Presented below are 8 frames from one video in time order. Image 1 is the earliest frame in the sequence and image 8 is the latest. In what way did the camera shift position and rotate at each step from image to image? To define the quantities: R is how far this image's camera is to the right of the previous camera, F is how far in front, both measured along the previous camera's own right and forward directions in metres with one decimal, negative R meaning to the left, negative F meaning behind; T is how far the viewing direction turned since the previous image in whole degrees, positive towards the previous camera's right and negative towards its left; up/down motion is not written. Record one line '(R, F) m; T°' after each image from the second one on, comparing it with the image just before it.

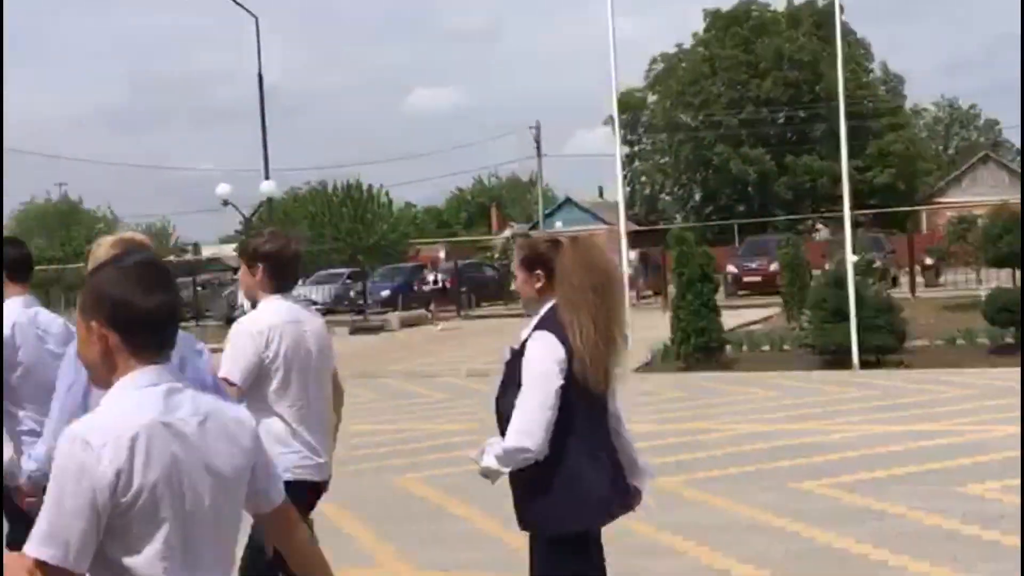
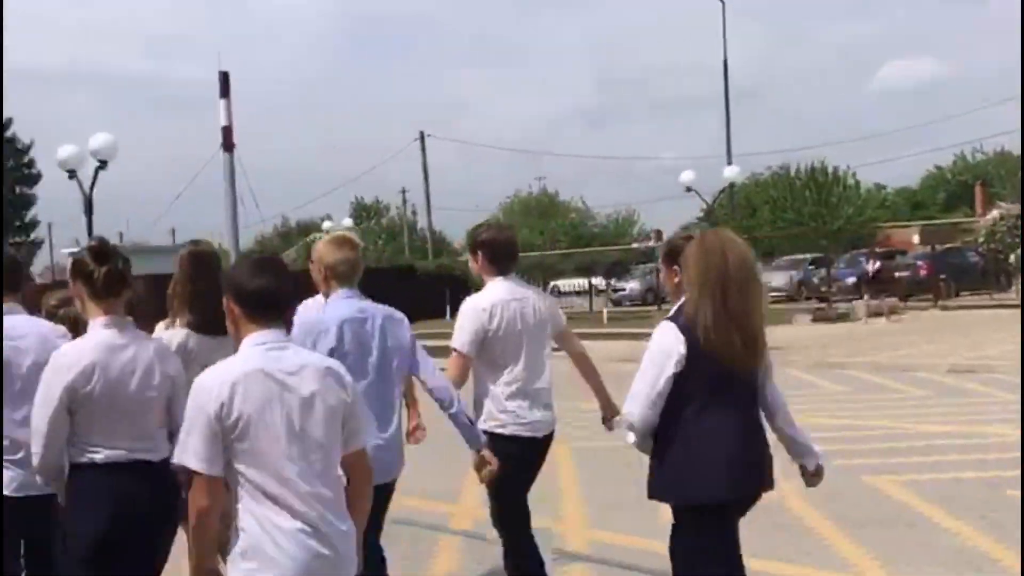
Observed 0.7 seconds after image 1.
(-0.1, +0.7) m; -25°
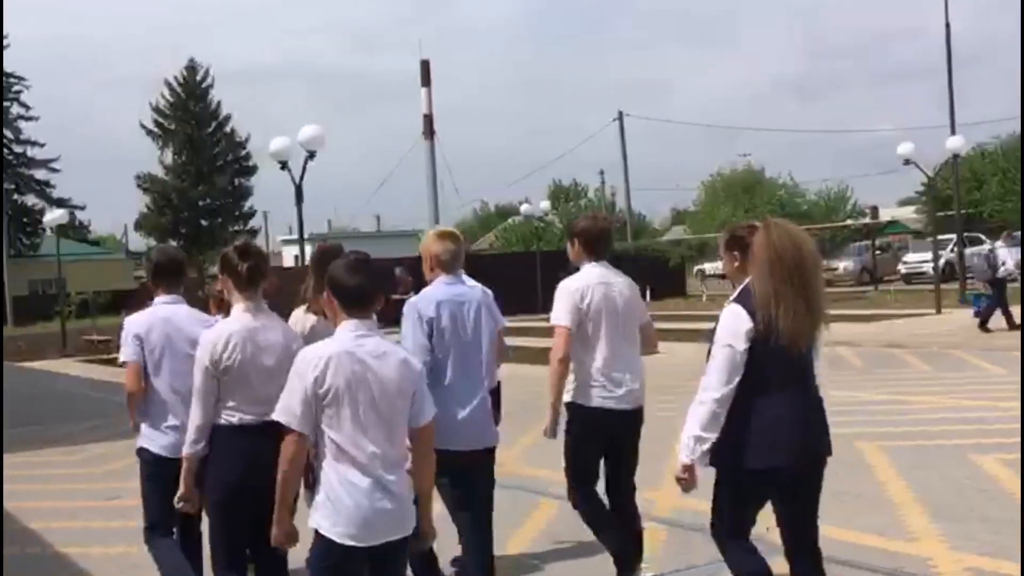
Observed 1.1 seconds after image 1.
(+0.1, +0.7) m; -11°
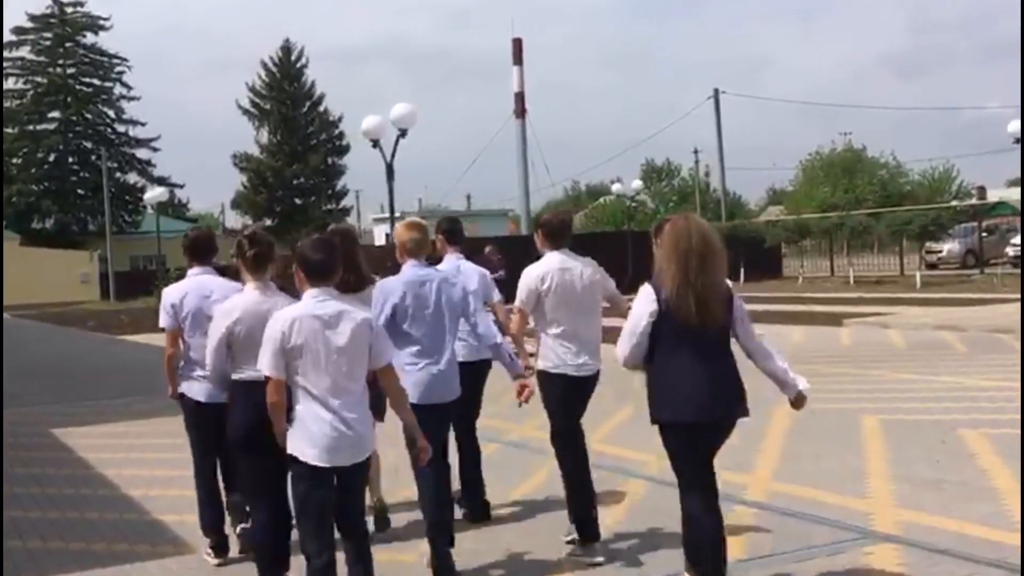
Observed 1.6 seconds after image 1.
(0.0, +0.2) m; -5°
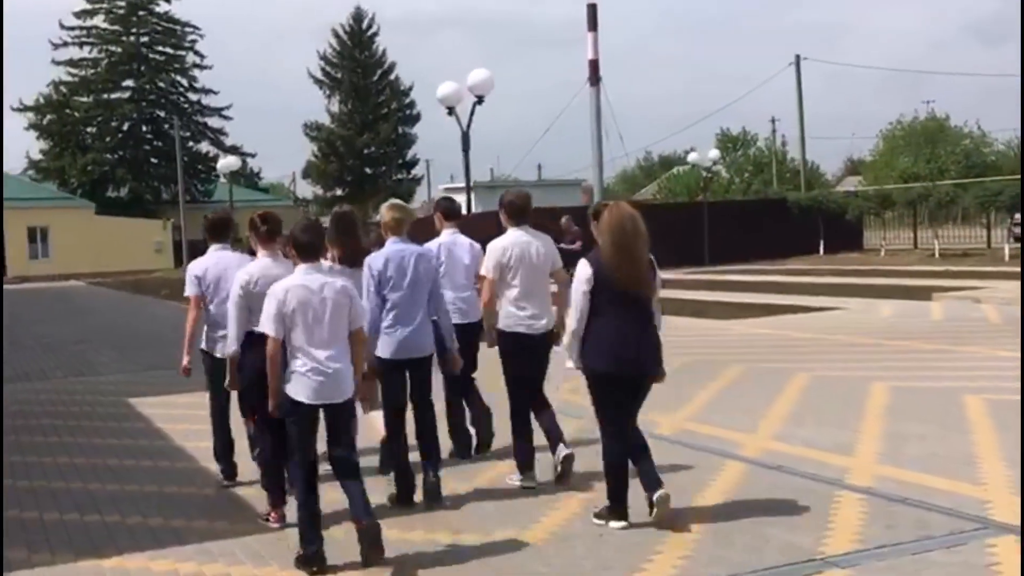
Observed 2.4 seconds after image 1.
(-0.1, +0.4) m; -4°
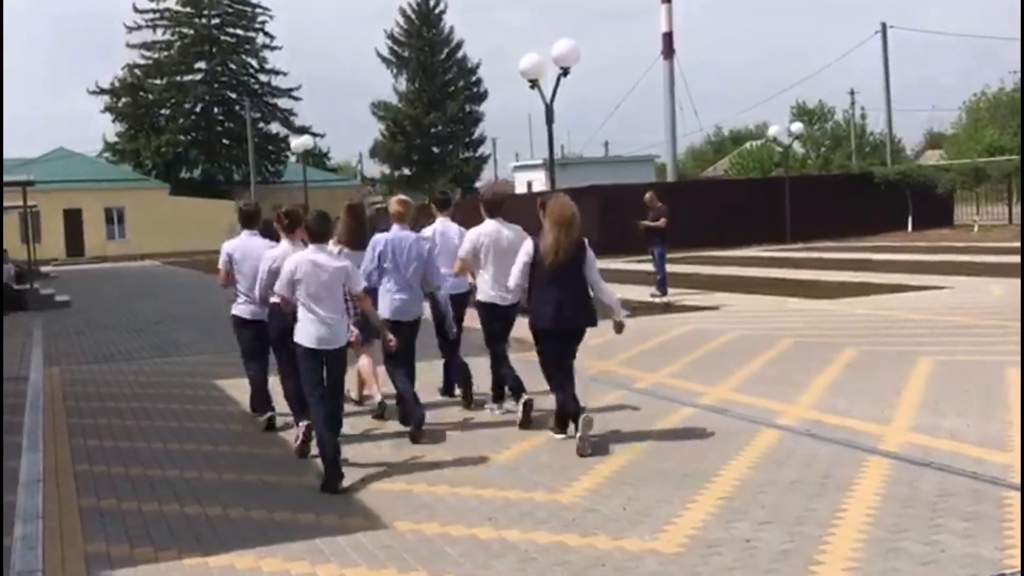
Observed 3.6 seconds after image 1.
(-0.4, +0.5) m; -3°
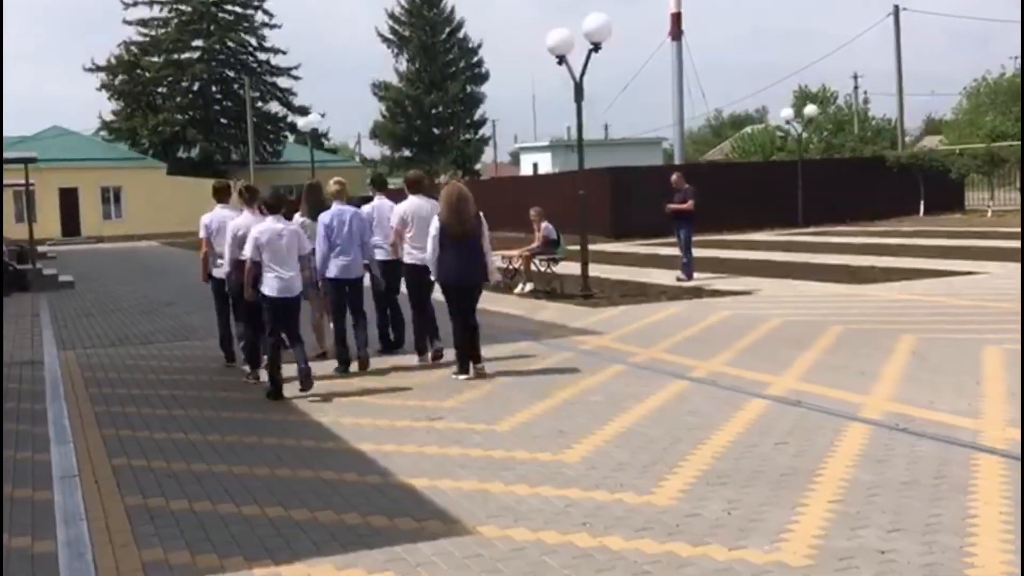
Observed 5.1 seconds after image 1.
(-0.6, +0.3) m; +1°
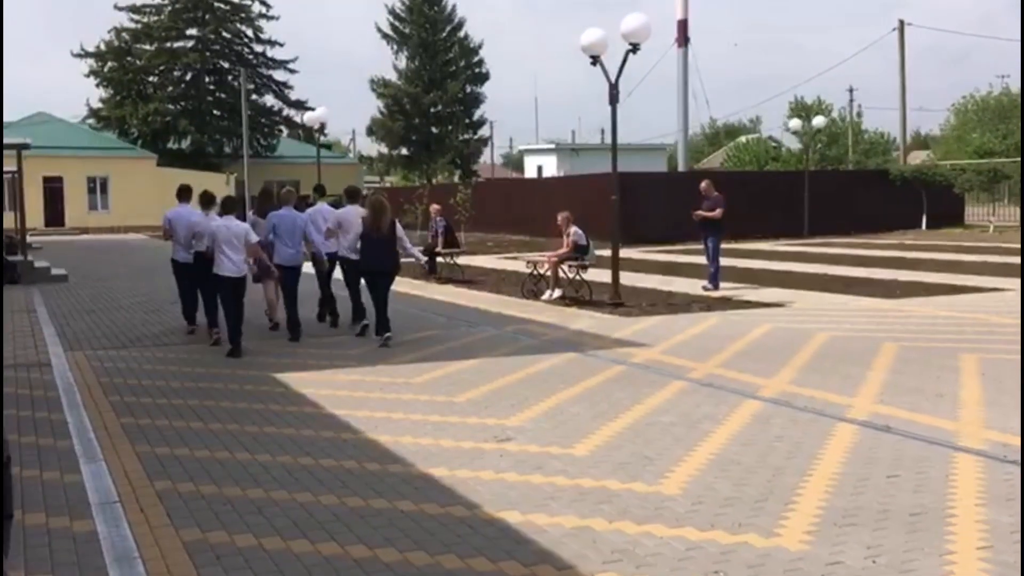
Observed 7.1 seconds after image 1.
(-0.9, 0.0) m; +2°
